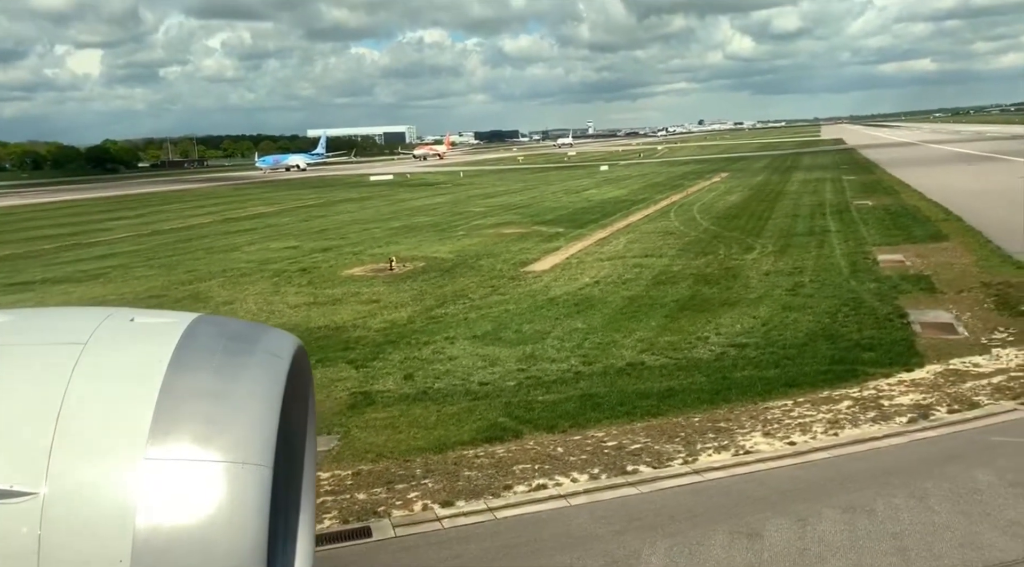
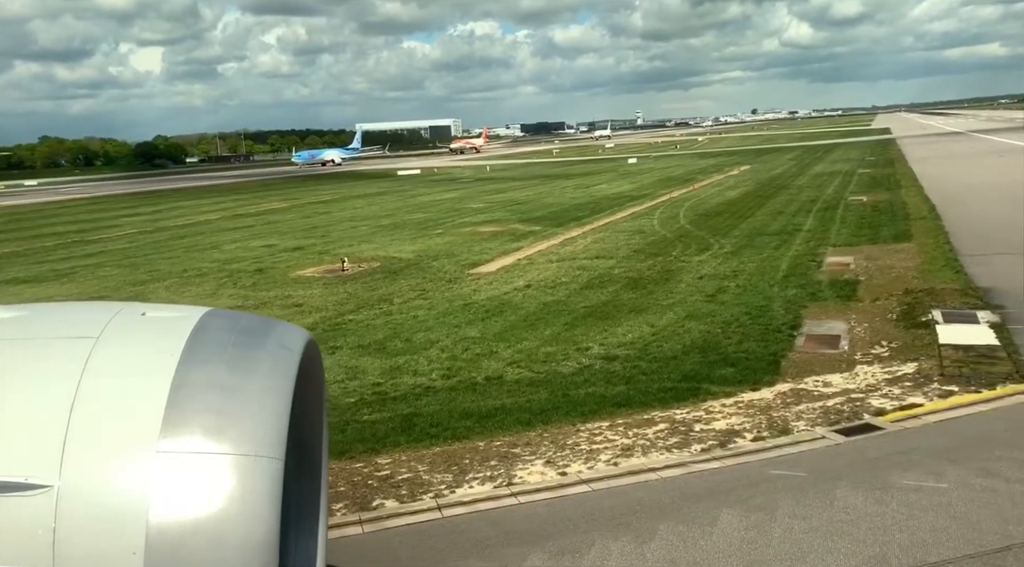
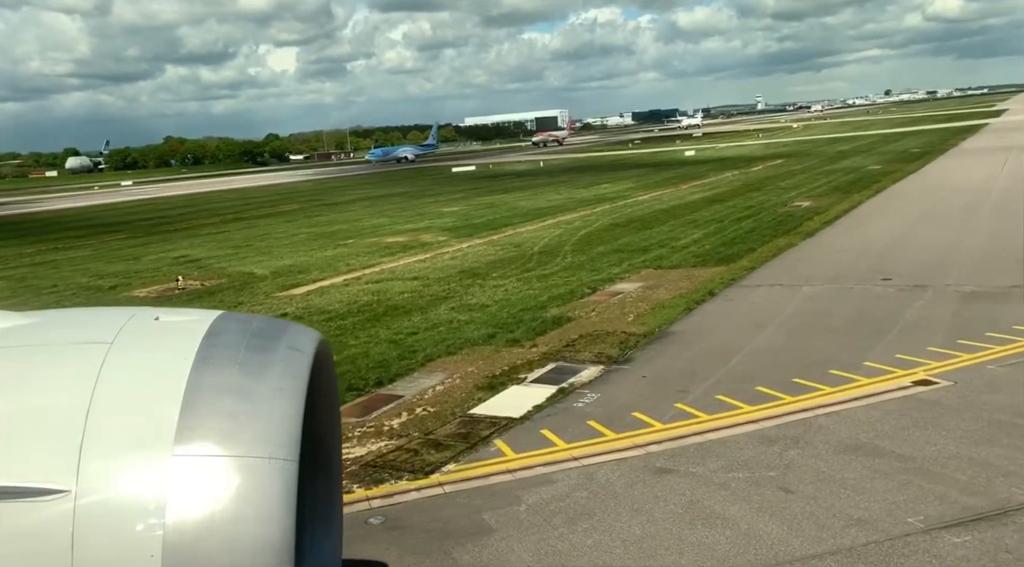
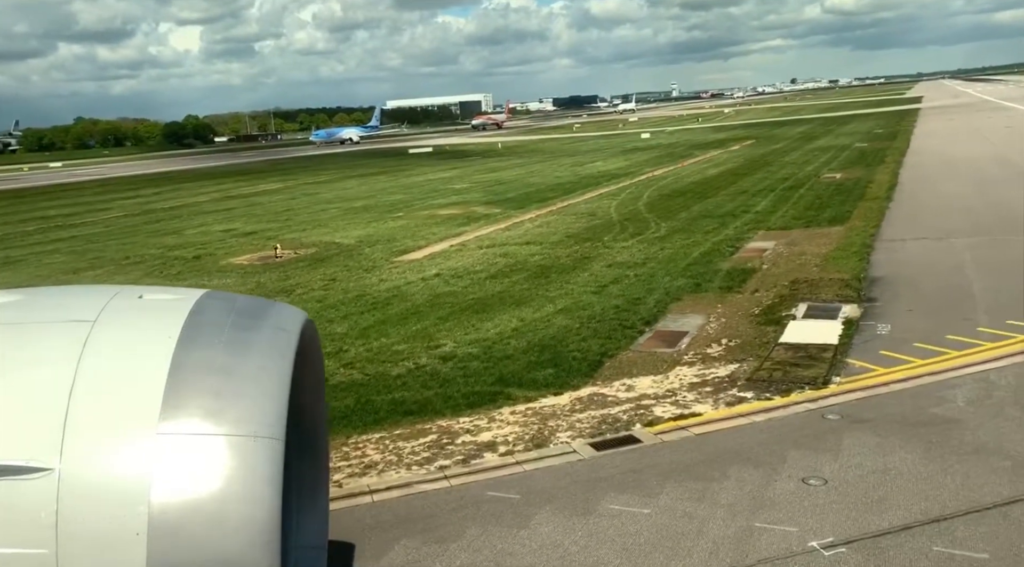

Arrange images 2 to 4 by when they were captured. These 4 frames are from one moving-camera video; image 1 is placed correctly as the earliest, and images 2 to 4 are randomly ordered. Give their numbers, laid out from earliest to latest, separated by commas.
2, 4, 3
